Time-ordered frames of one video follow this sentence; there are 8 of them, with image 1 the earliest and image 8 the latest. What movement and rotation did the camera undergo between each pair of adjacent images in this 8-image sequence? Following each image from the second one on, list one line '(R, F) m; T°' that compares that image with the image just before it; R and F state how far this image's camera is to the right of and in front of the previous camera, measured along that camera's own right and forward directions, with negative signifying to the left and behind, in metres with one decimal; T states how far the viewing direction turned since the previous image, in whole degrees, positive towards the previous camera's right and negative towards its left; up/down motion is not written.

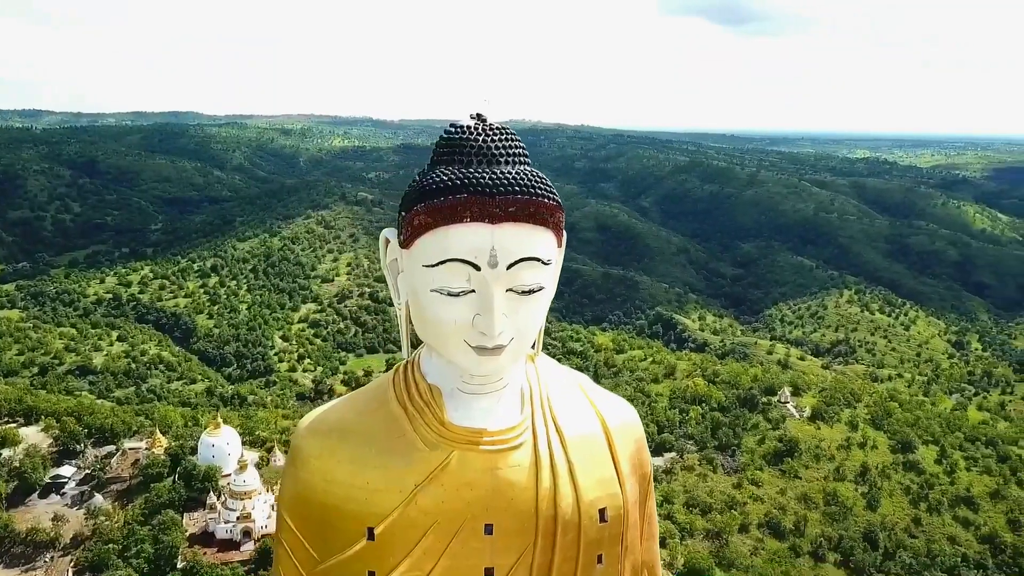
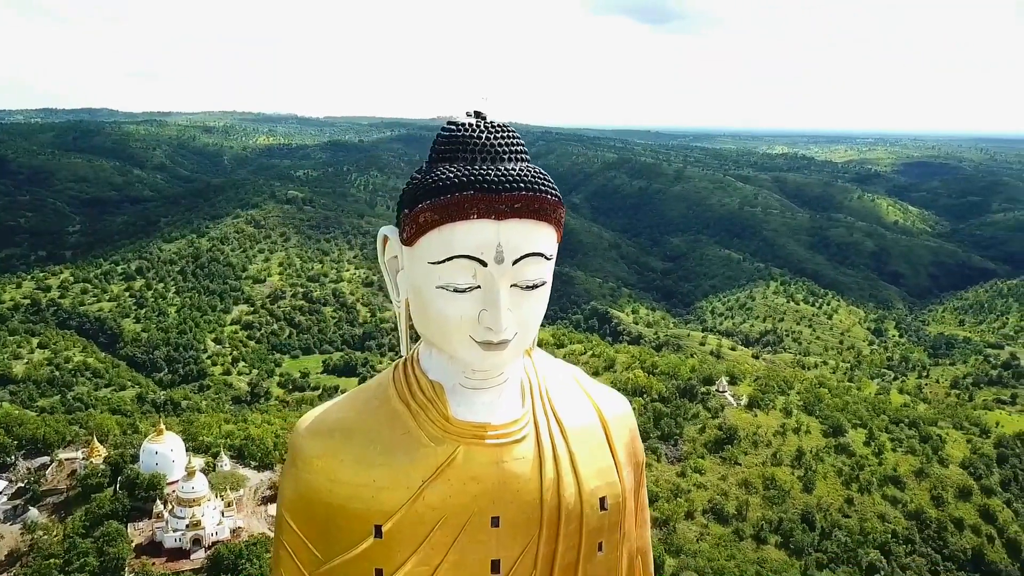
(-0.4, -0.1) m; +5°
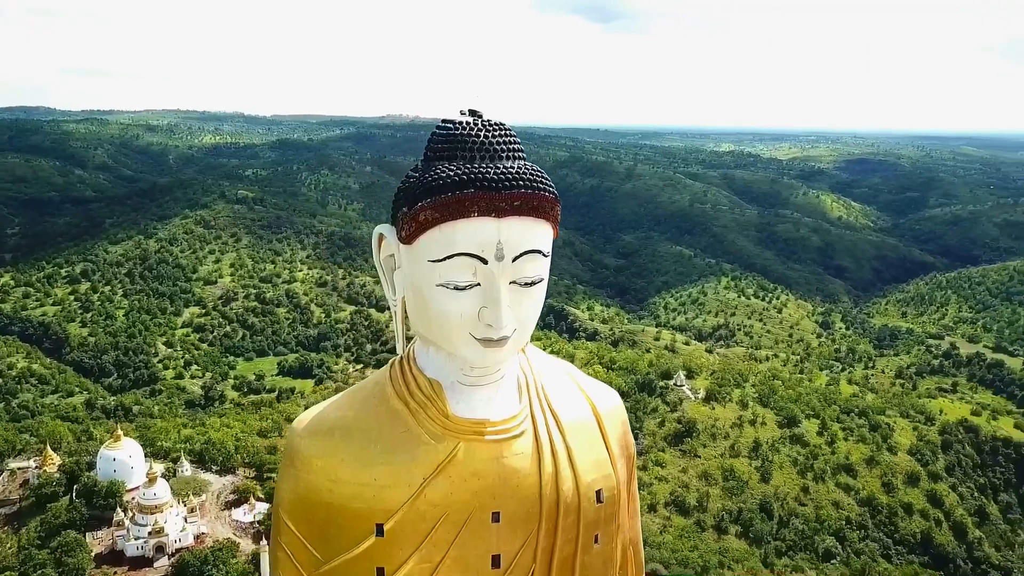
(-0.3, 0.0) m; +3°
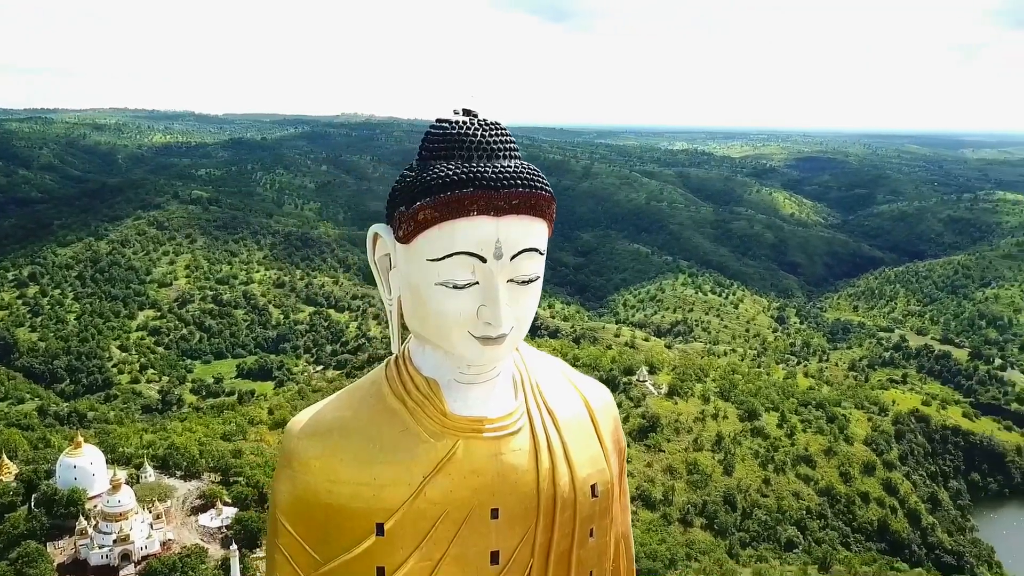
(-0.3, 0.0) m; +3°
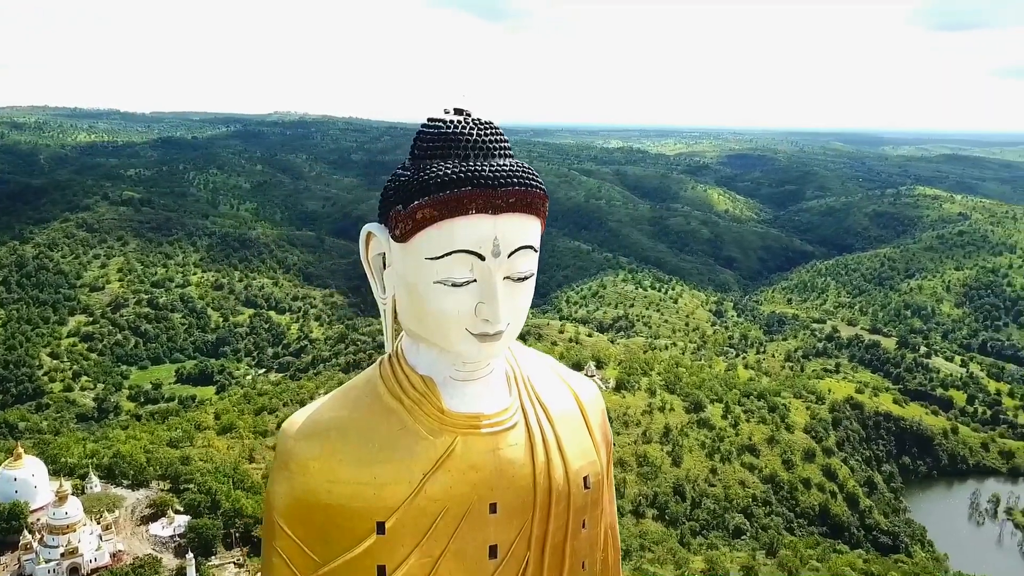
(-0.4, -0.1) m; +4°
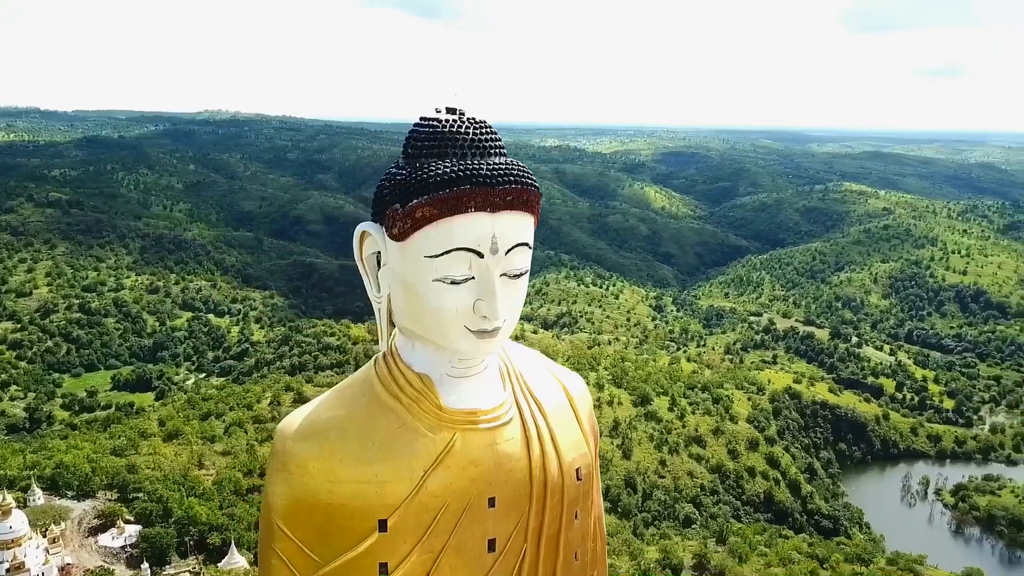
(-0.4, -0.1) m; +4°
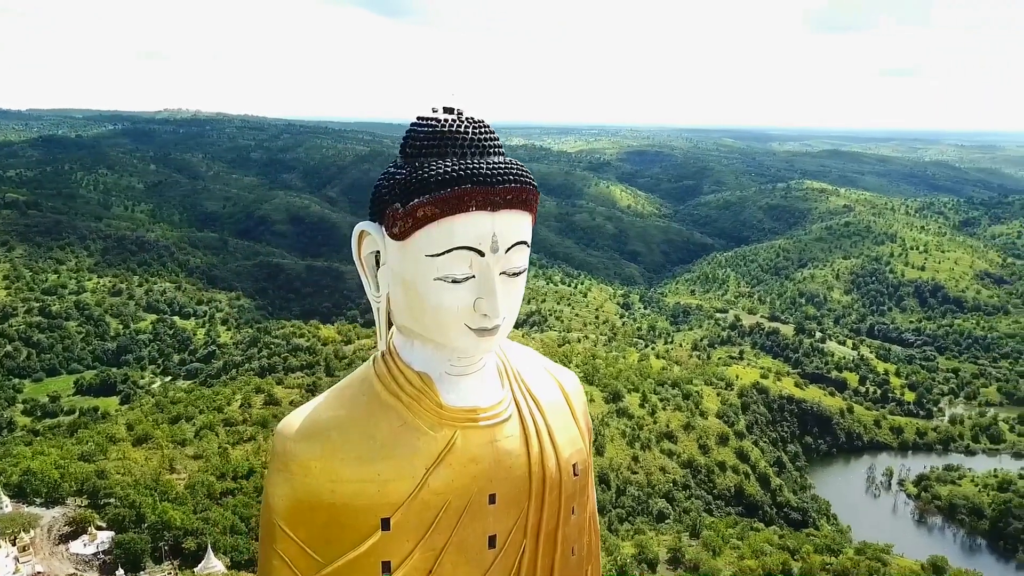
(-0.2, 0.0) m; +2°
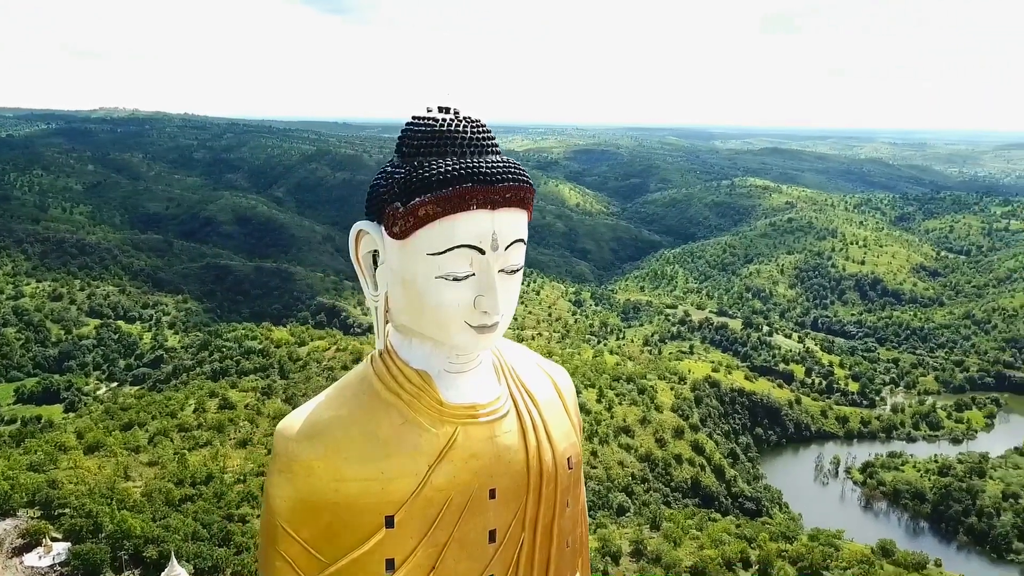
(-0.3, -0.1) m; +4°
